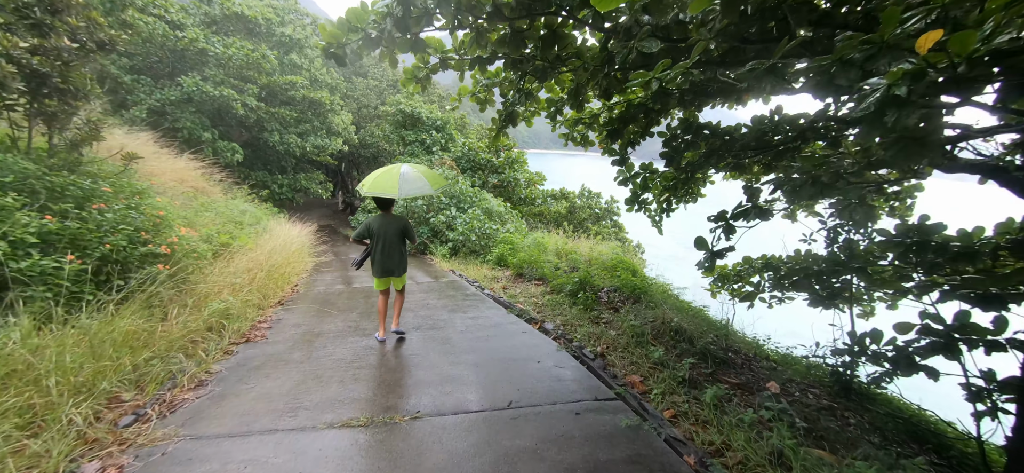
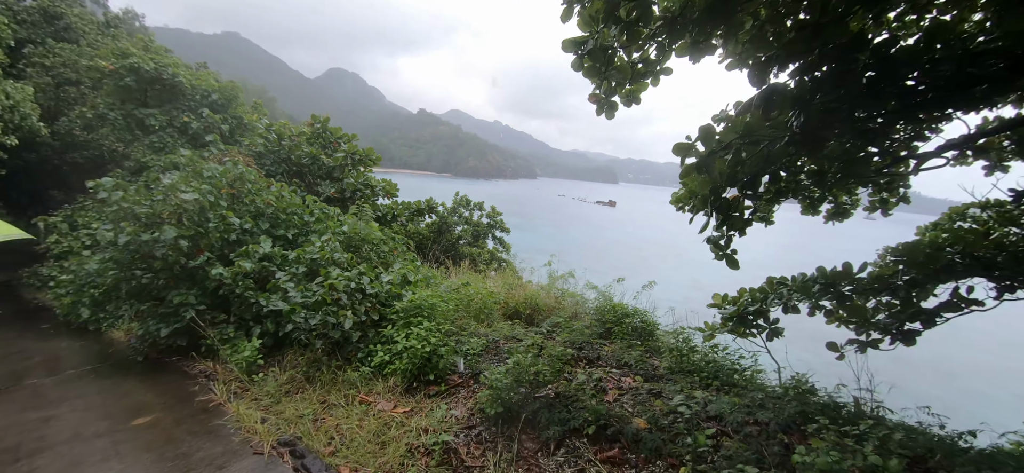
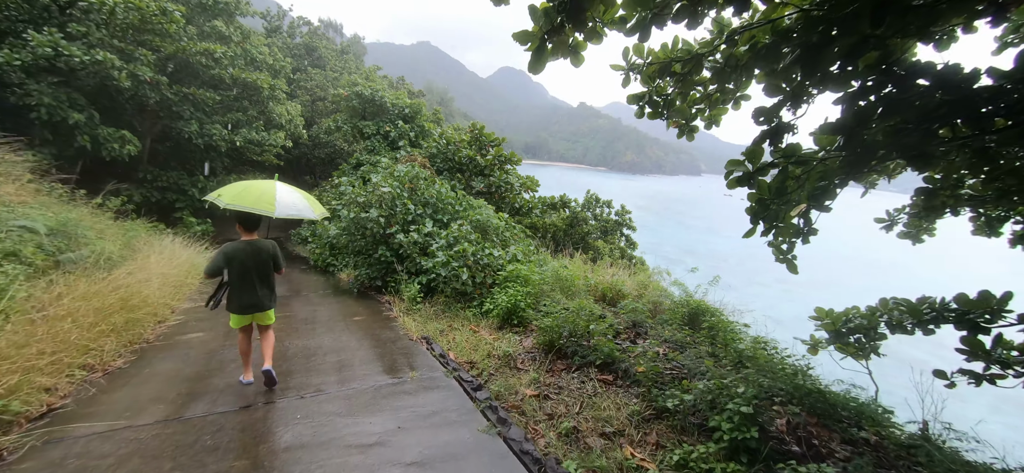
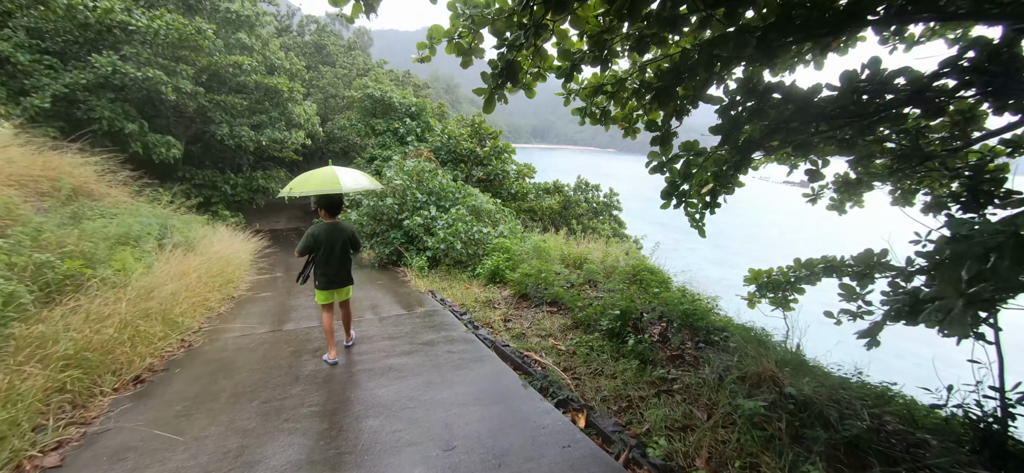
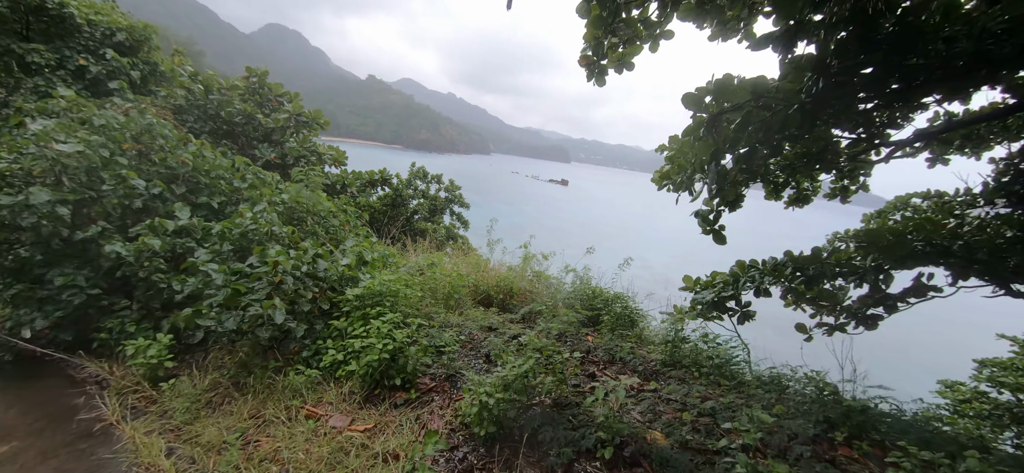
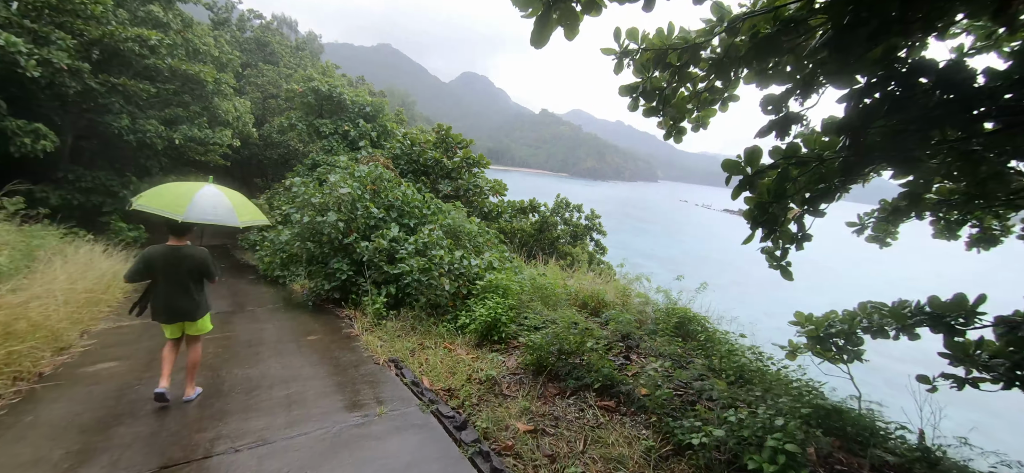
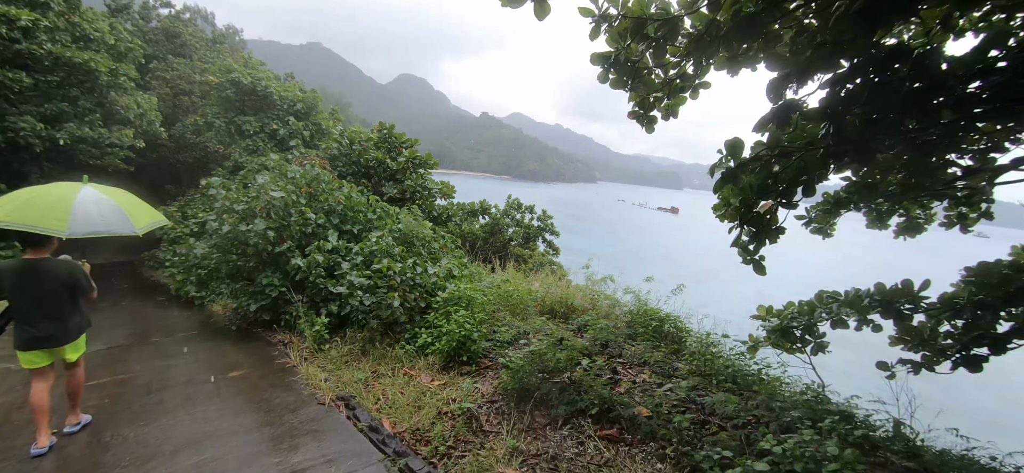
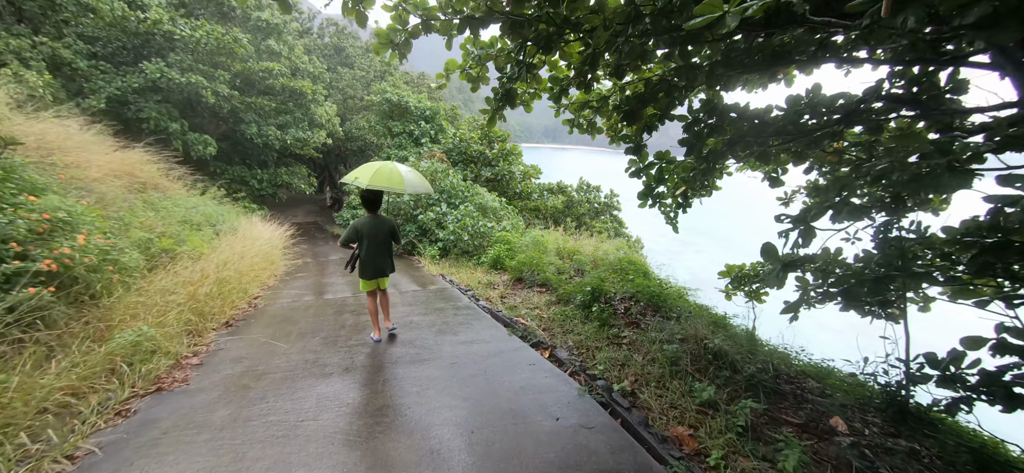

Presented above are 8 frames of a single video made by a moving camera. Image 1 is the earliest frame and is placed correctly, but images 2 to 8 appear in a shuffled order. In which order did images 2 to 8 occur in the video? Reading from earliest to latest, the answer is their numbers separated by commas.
8, 4, 3, 6, 7, 2, 5
